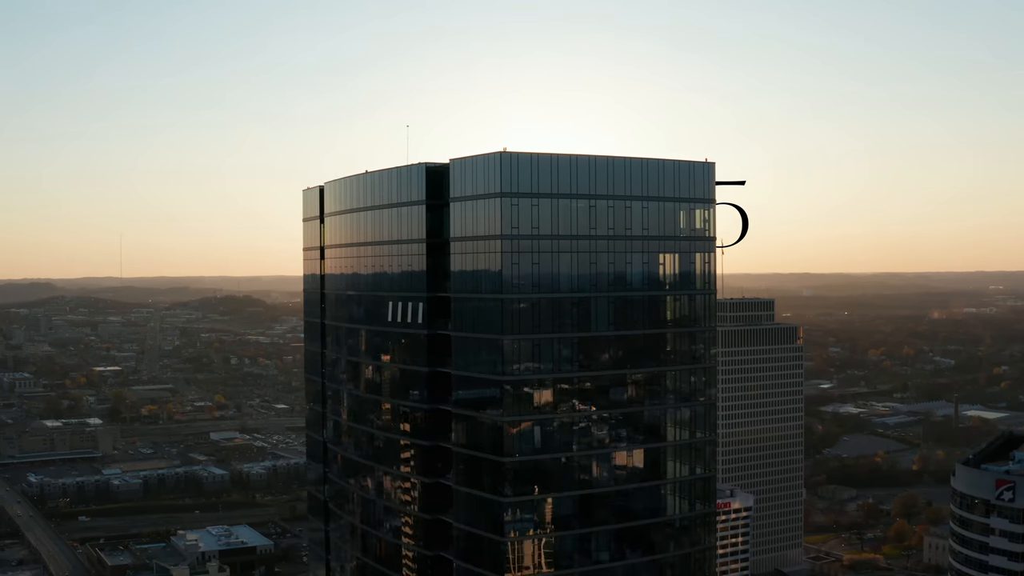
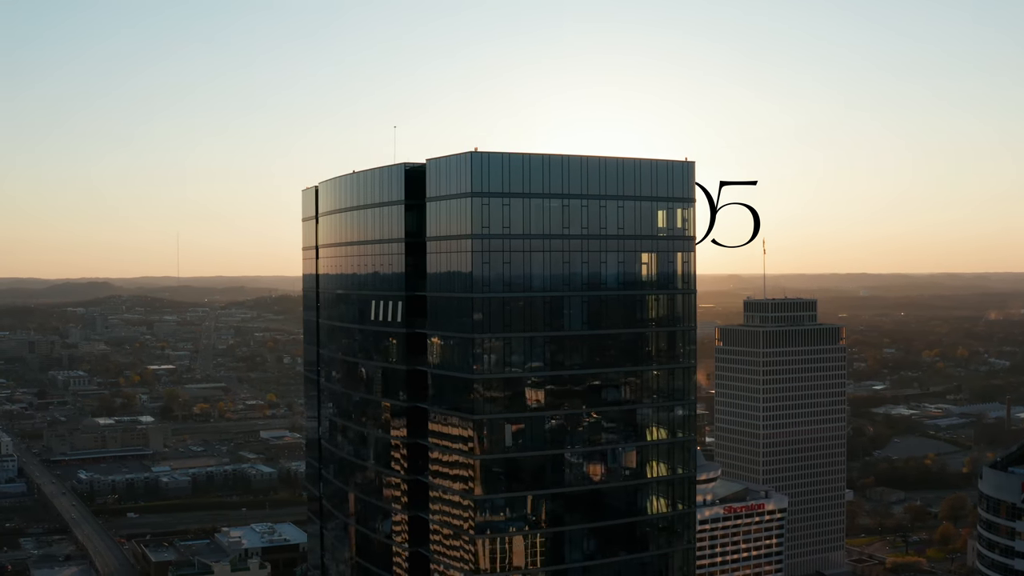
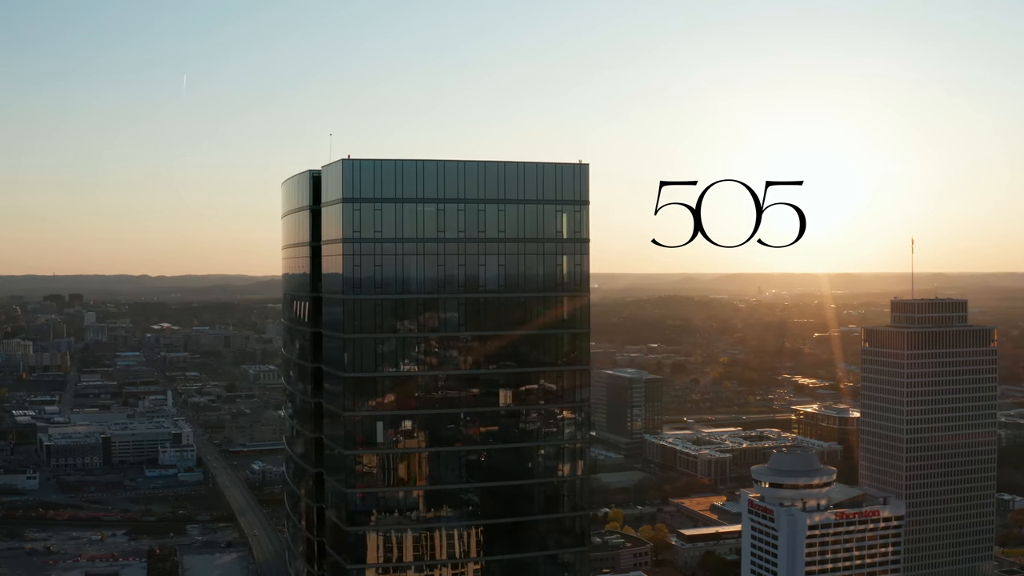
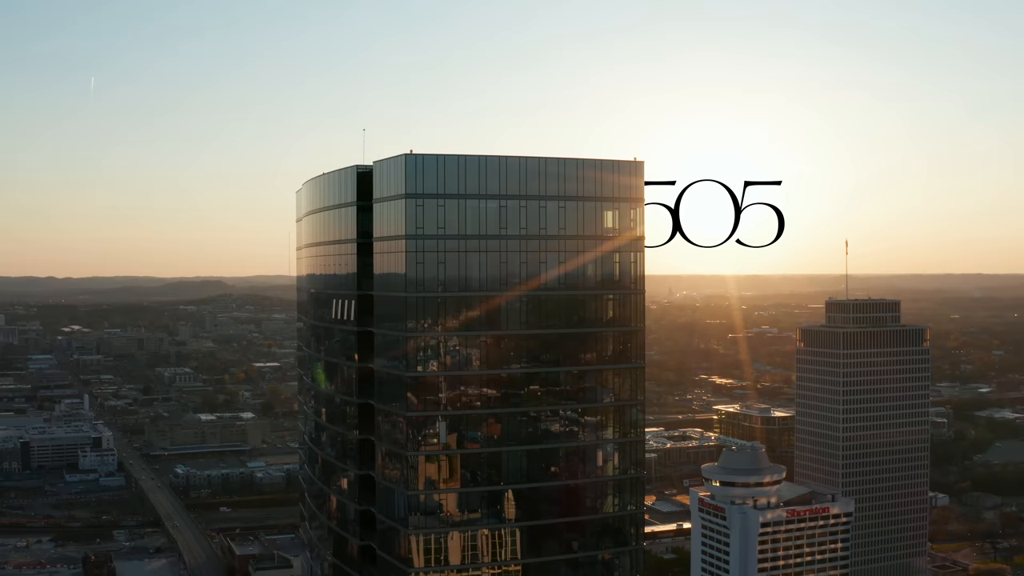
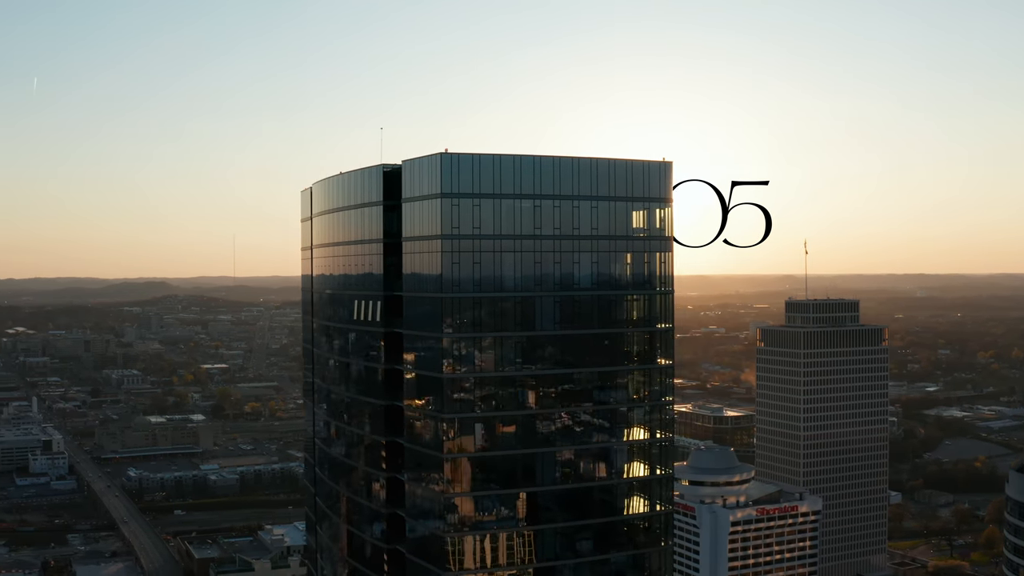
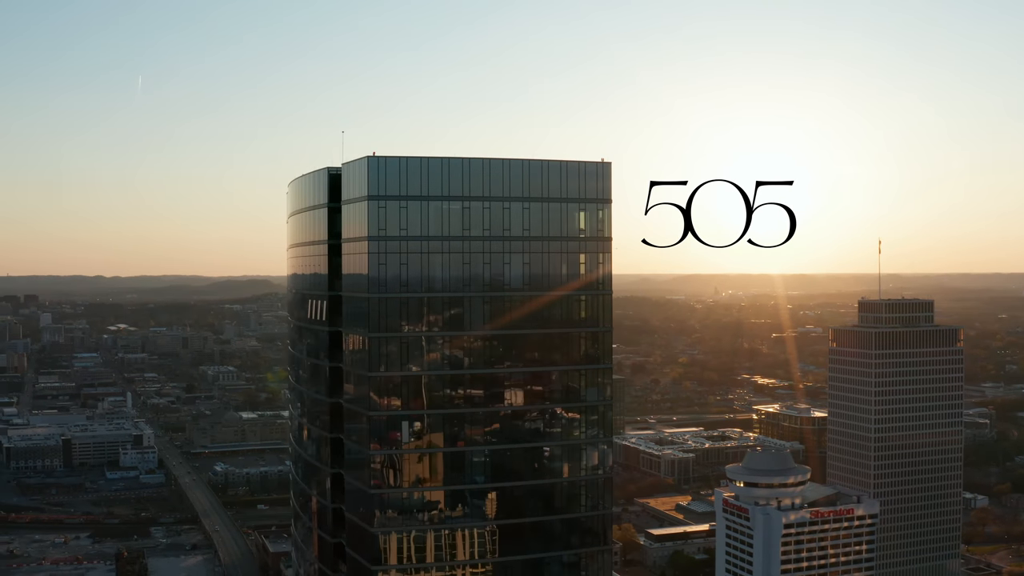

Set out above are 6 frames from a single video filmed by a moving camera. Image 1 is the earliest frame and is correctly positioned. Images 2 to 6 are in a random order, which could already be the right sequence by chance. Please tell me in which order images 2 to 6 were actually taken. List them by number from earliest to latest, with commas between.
2, 5, 4, 6, 3
